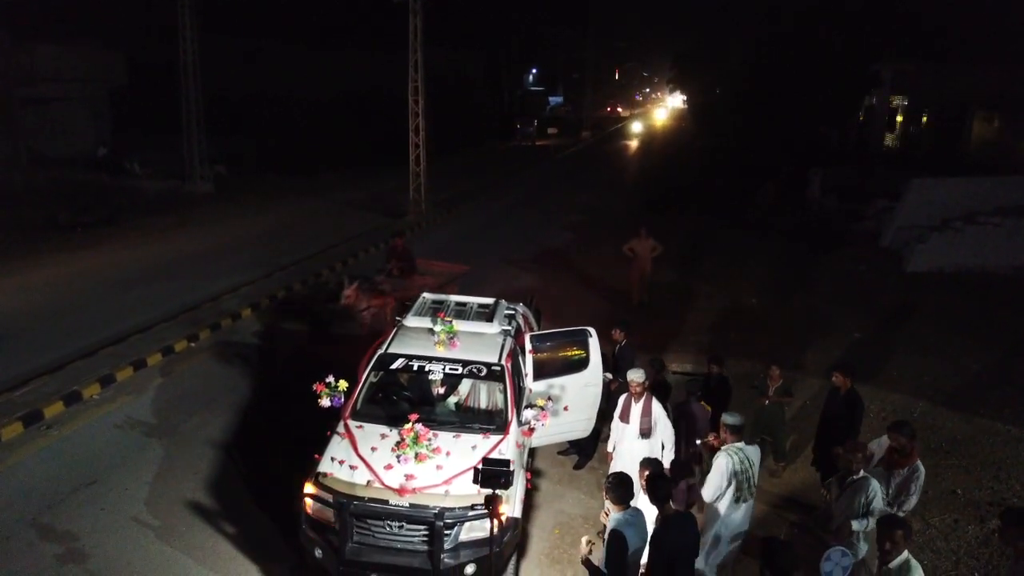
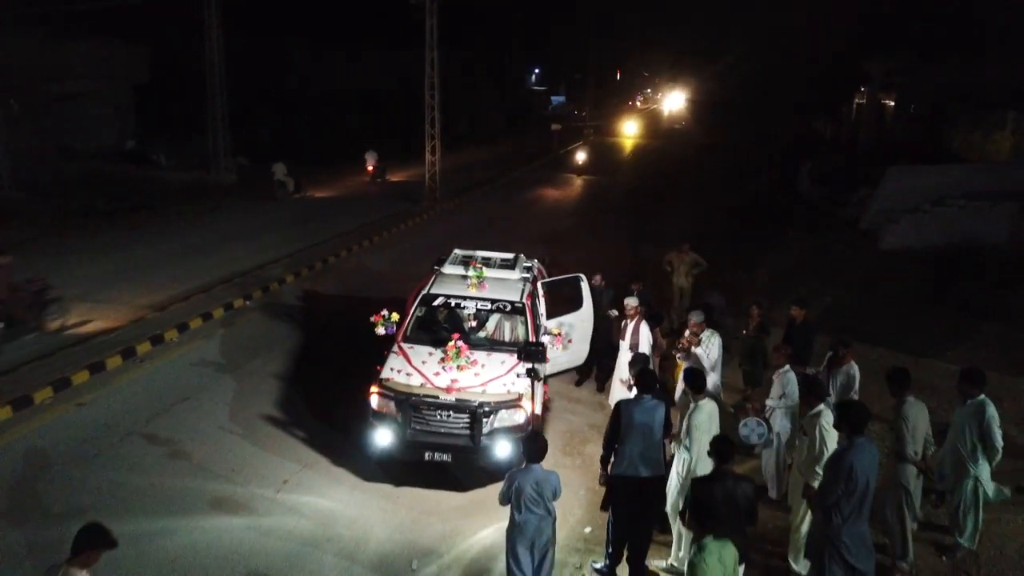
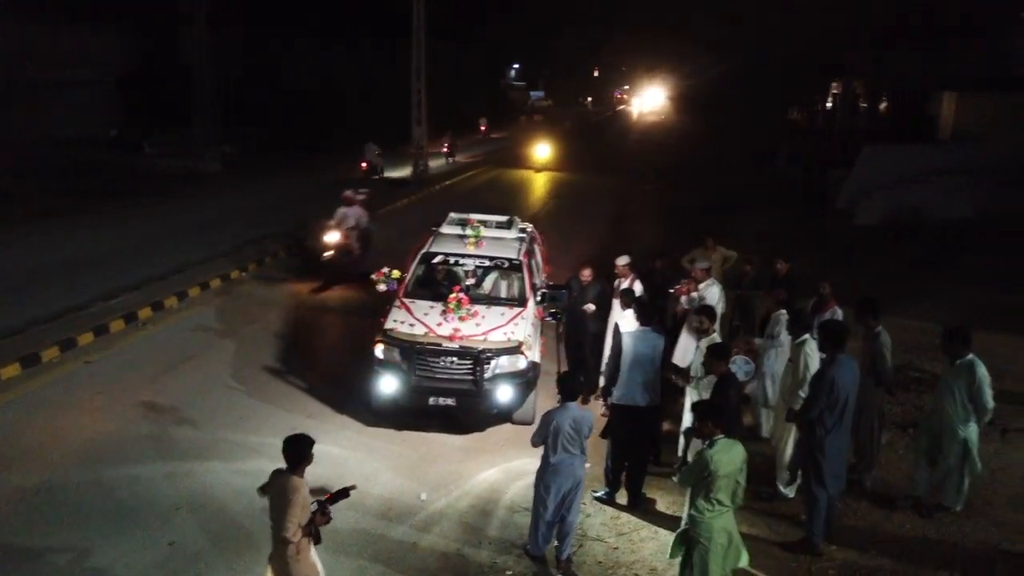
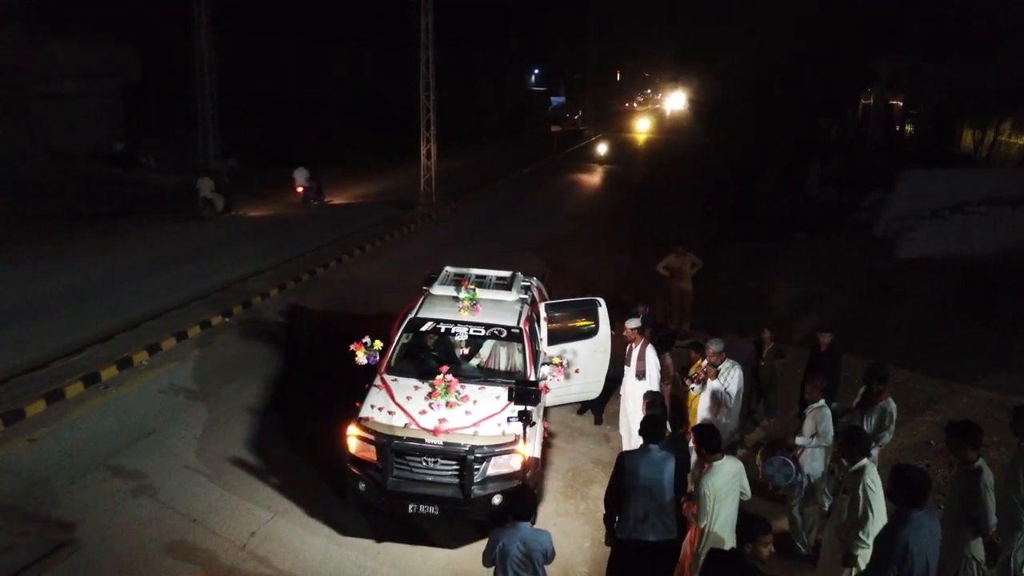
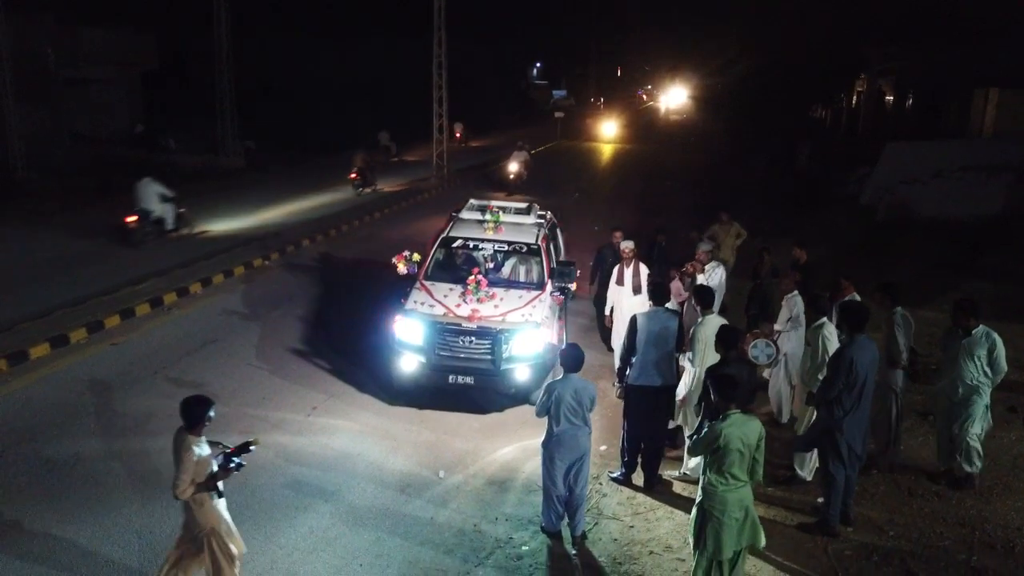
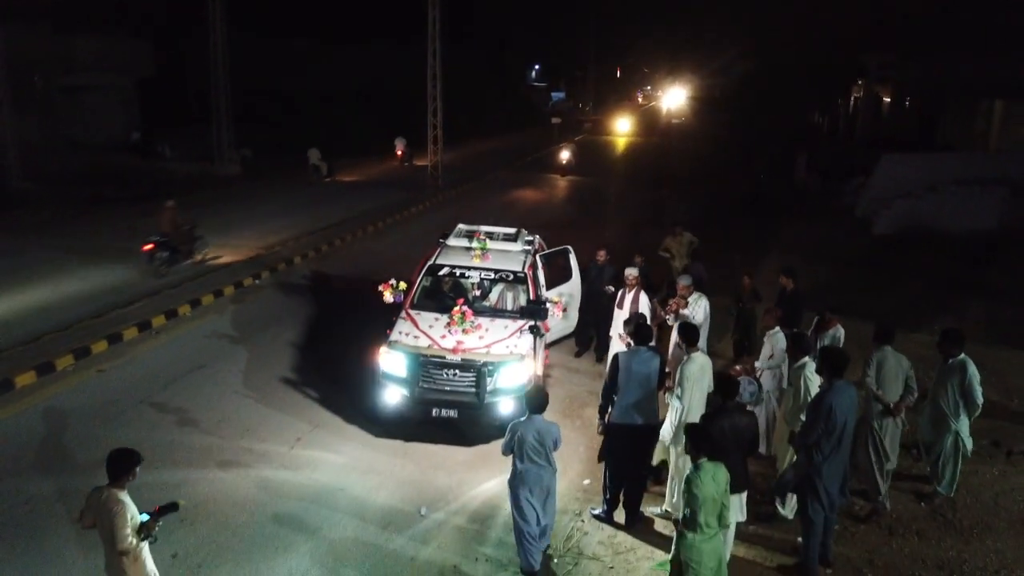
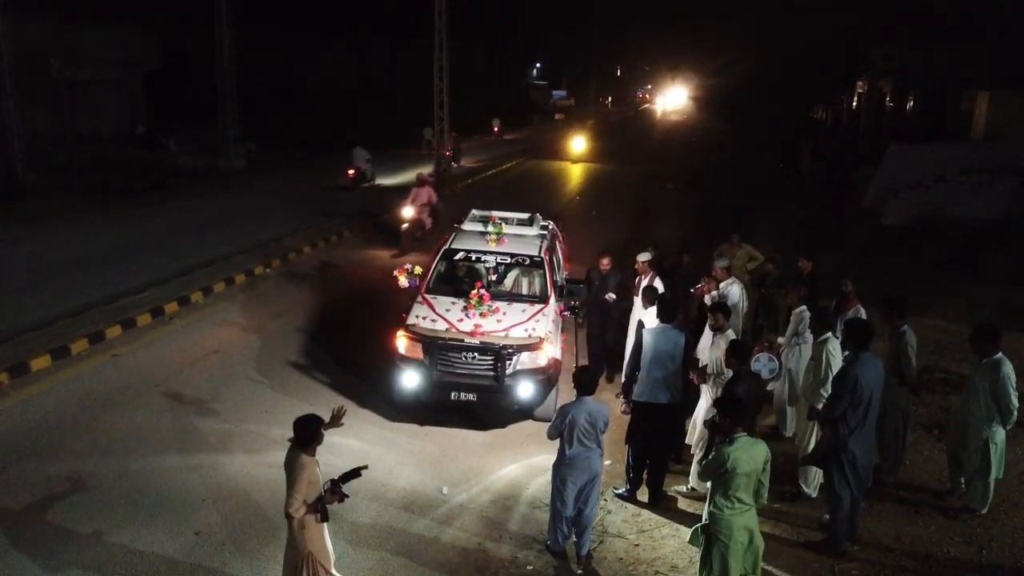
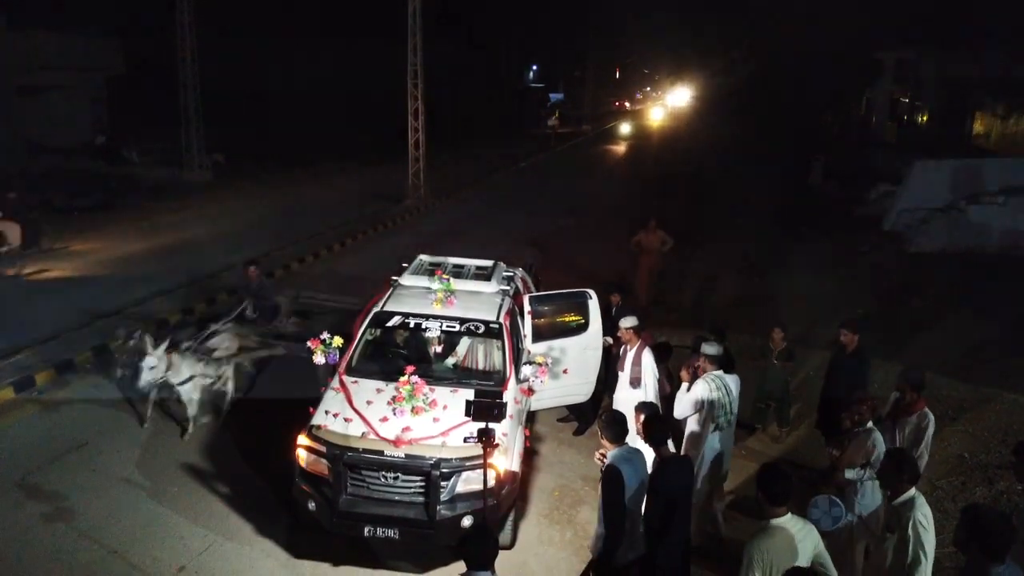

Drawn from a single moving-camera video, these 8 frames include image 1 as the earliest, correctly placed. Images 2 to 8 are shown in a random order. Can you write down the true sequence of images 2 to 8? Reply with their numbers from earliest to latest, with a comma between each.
8, 4, 2, 6, 5, 7, 3
